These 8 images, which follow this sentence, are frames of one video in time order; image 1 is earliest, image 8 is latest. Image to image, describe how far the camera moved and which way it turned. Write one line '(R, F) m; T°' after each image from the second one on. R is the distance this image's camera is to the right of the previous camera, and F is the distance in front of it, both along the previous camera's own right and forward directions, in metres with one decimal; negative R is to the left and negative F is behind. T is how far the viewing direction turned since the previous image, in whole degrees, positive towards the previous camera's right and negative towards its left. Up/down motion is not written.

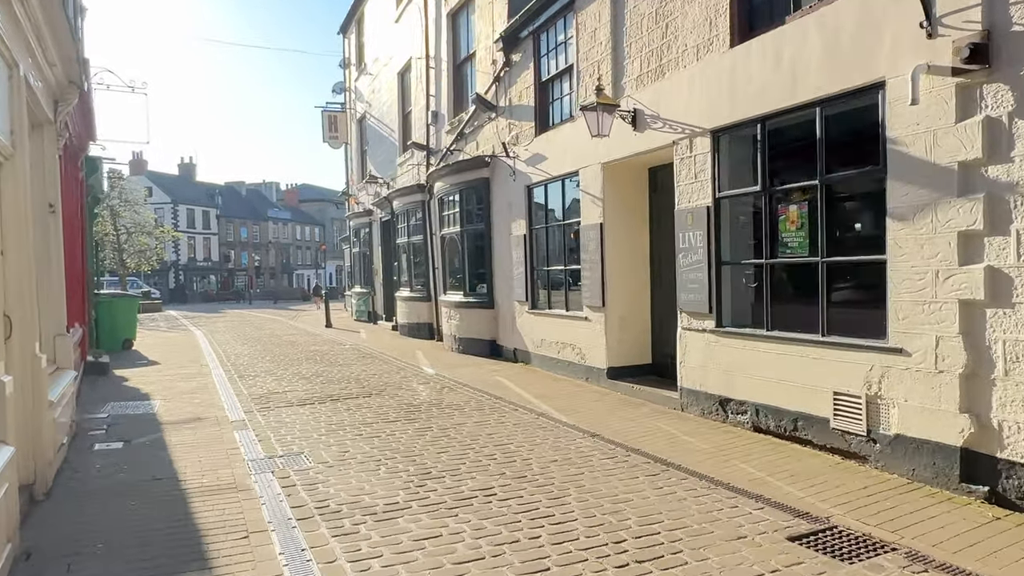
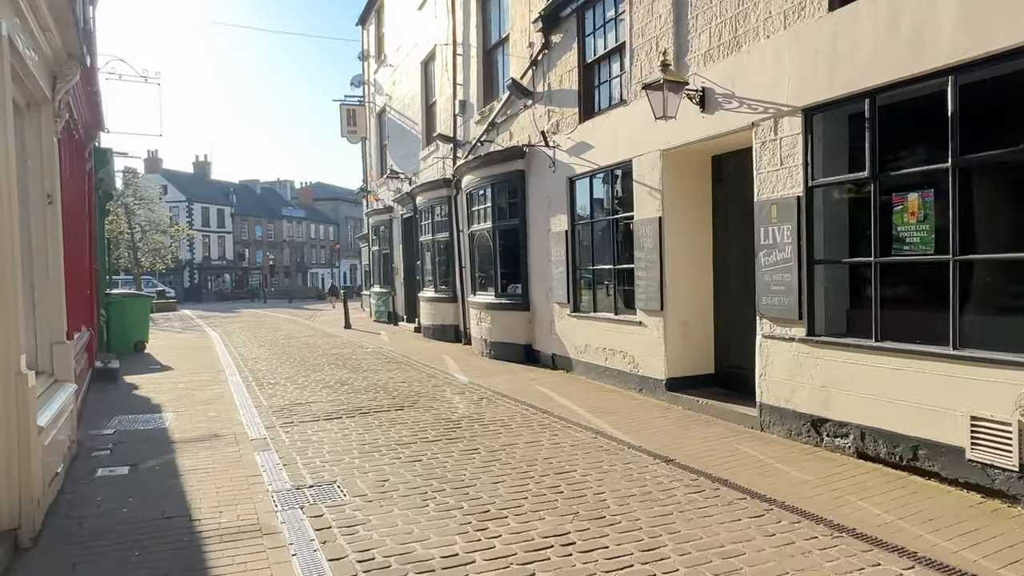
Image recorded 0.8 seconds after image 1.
(-0.4, +0.9) m; -1°
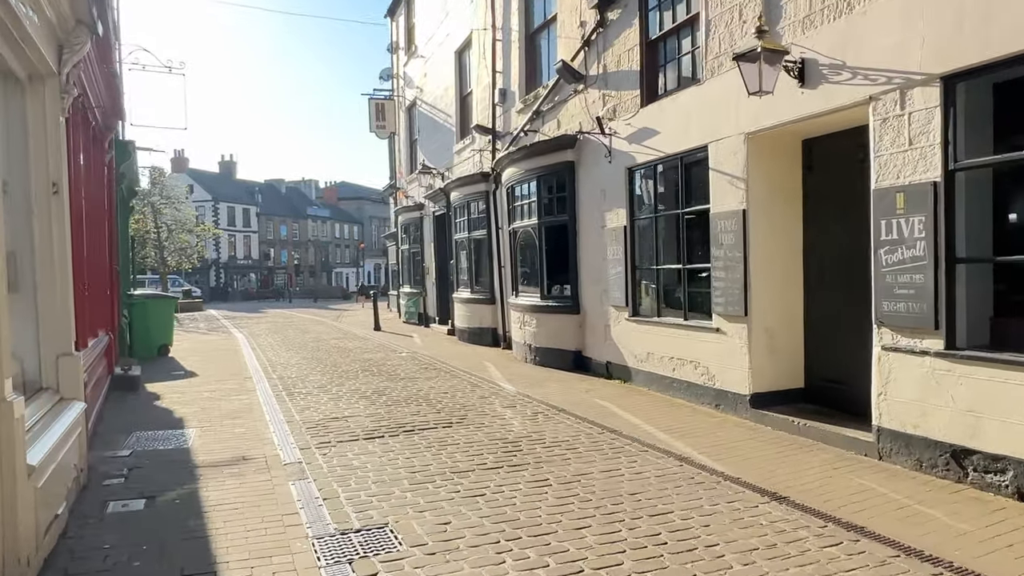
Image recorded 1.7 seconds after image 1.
(-0.4, +0.9) m; -2°
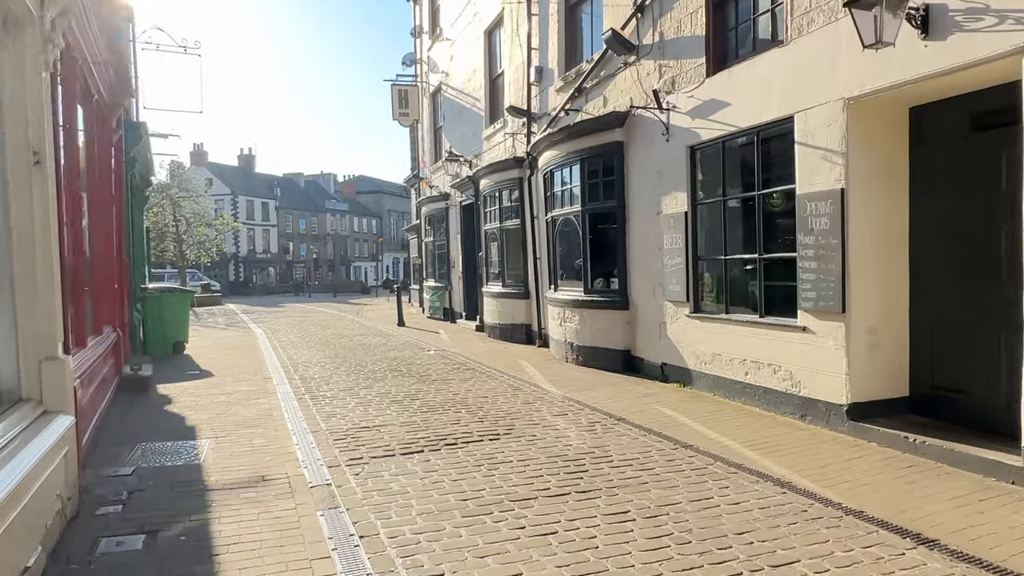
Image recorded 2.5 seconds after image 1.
(-0.4, +0.9) m; -1°
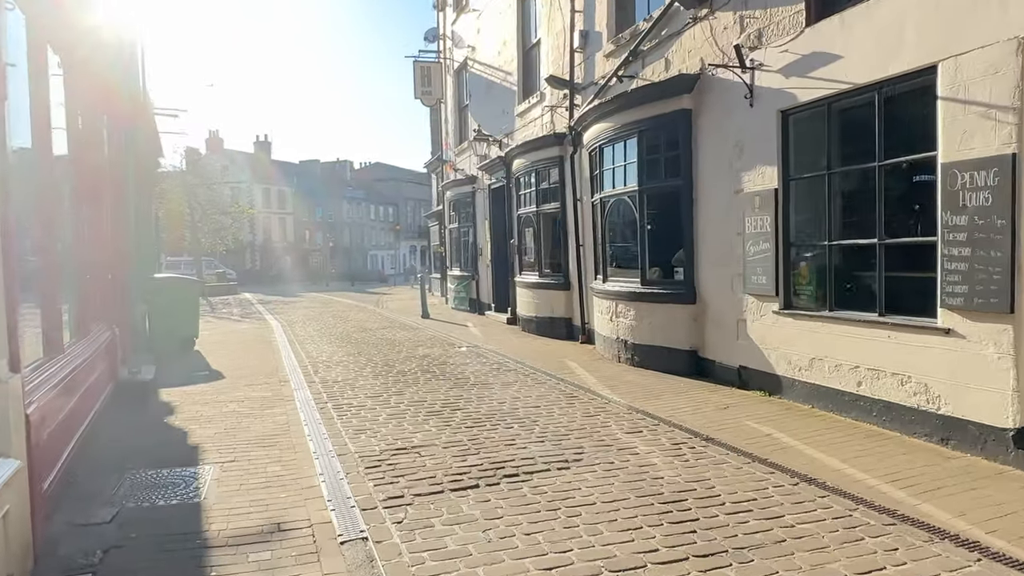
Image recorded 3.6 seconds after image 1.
(-0.4, +1.2) m; -1°
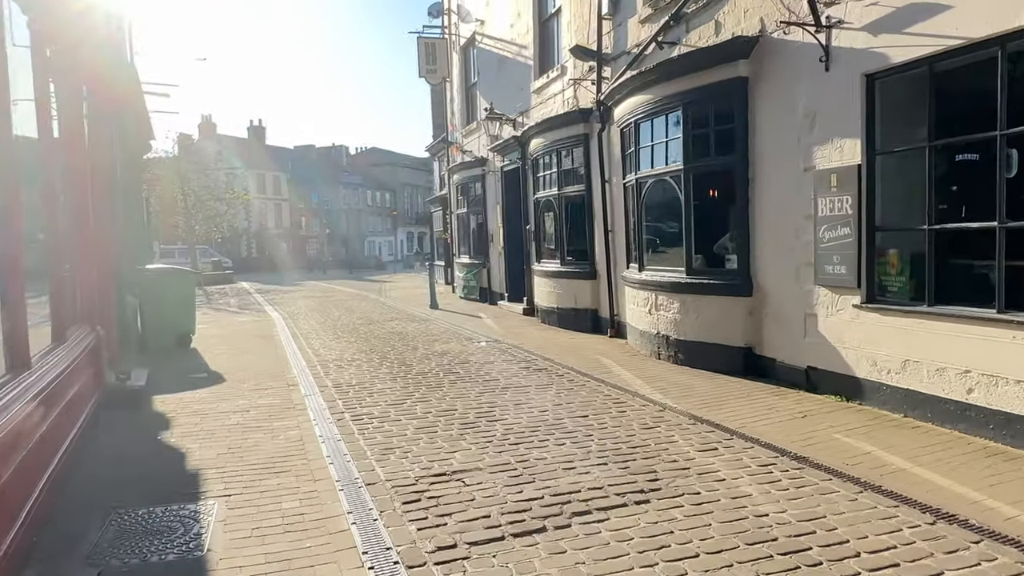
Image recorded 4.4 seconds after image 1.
(-0.4, +0.9) m; 0°
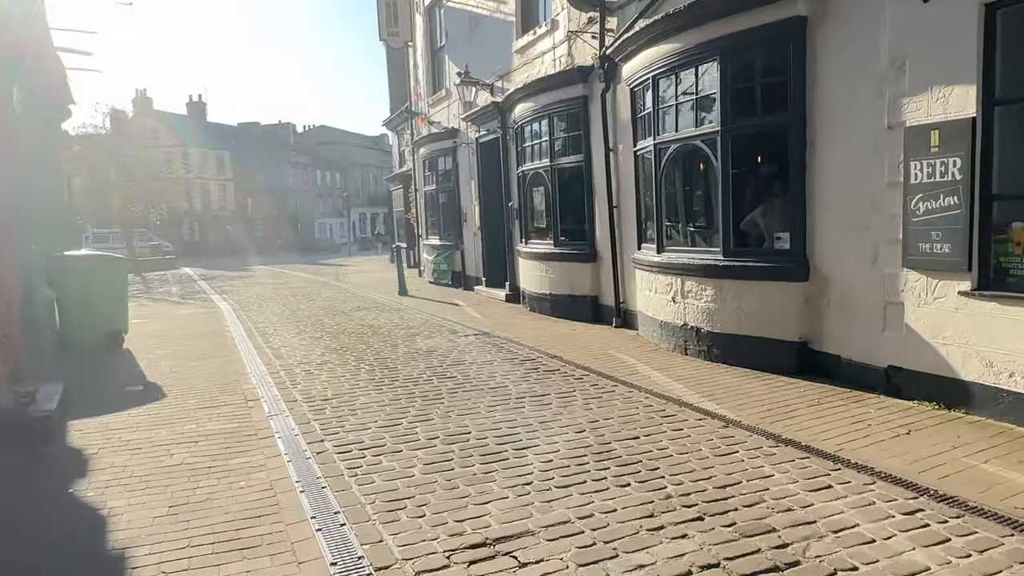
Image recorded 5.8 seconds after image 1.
(-0.6, +1.4) m; +4°
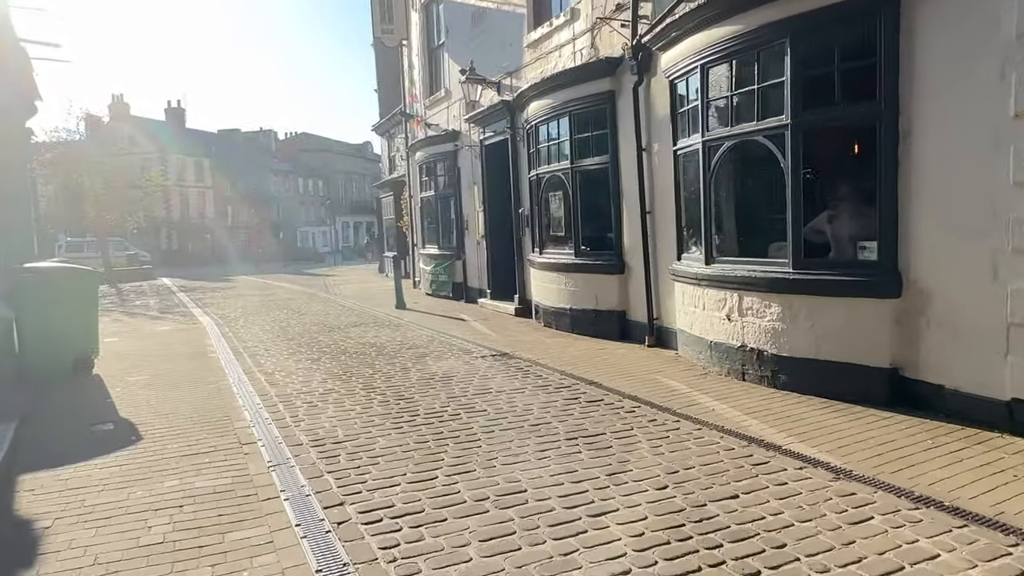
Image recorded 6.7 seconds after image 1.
(-0.5, +1.0) m; +2°
